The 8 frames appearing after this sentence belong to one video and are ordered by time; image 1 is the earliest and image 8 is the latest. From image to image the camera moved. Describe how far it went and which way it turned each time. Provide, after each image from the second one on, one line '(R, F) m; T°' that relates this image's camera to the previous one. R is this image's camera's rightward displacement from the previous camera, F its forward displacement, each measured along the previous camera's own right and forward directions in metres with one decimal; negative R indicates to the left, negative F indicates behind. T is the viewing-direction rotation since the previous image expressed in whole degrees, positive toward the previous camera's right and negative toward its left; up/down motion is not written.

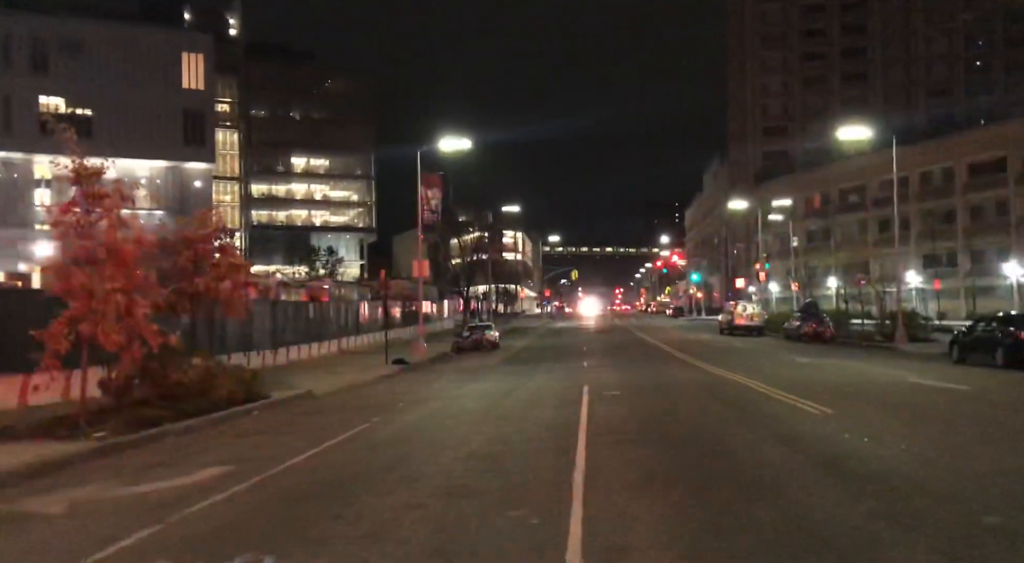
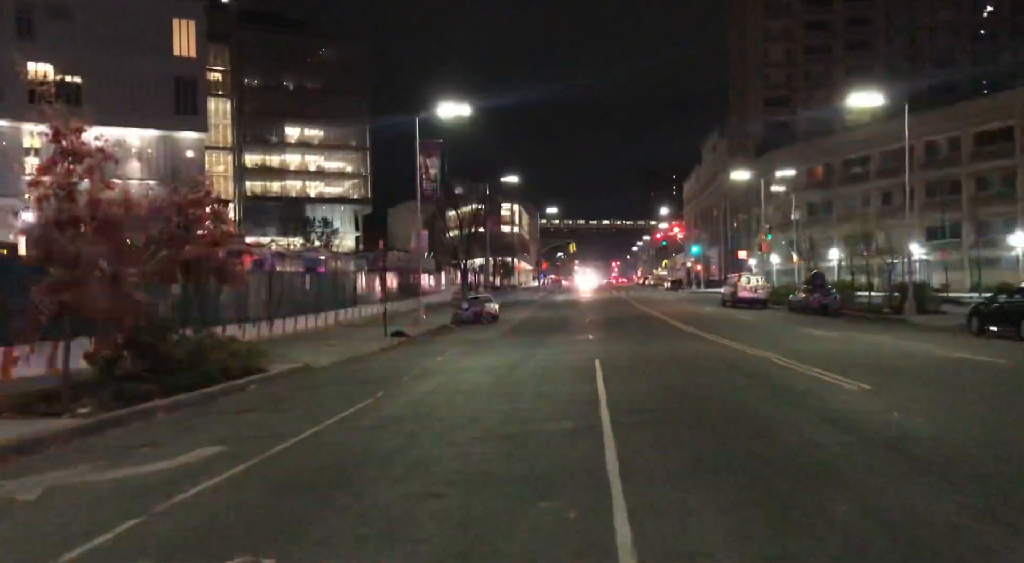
(-0.3, +0.9) m; 0°
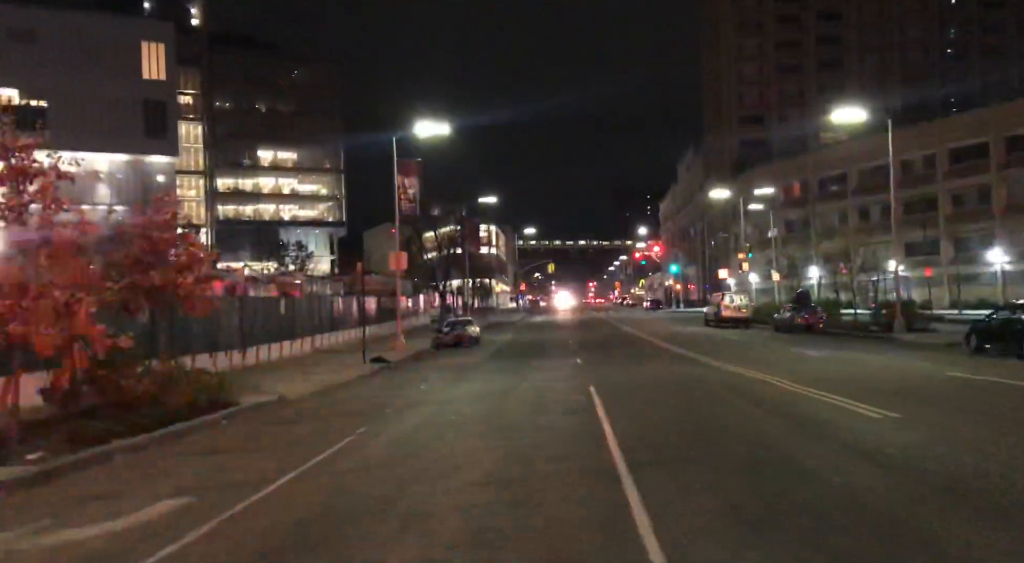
(-0.3, +1.0) m; +2°
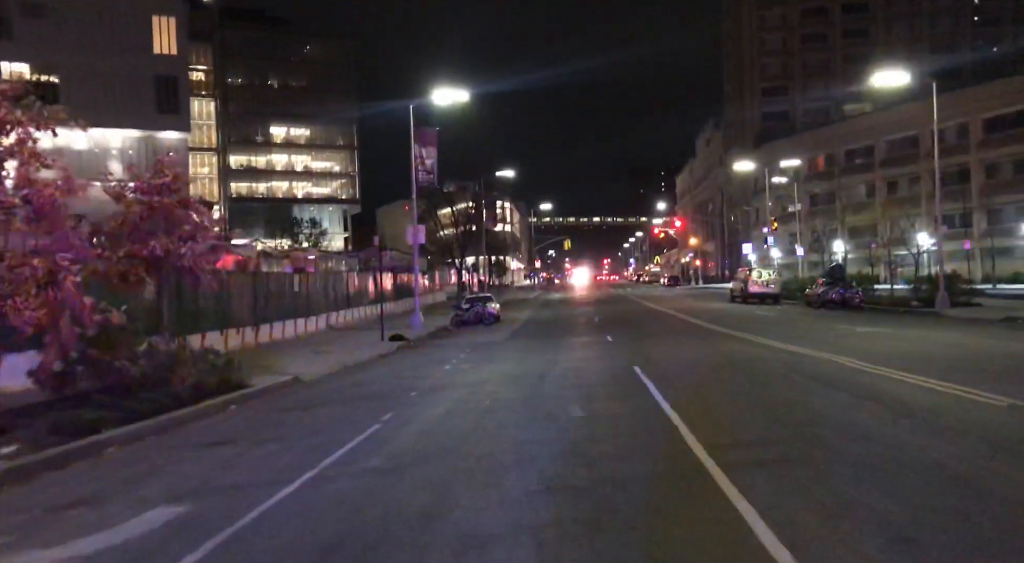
(-0.5, +1.6) m; -1°
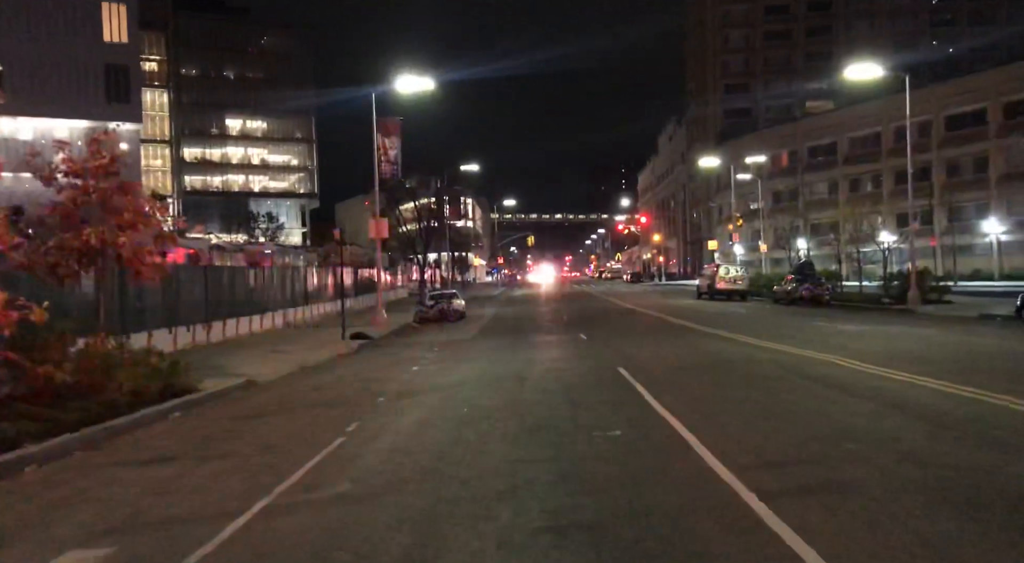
(-0.3, +1.3) m; +3°
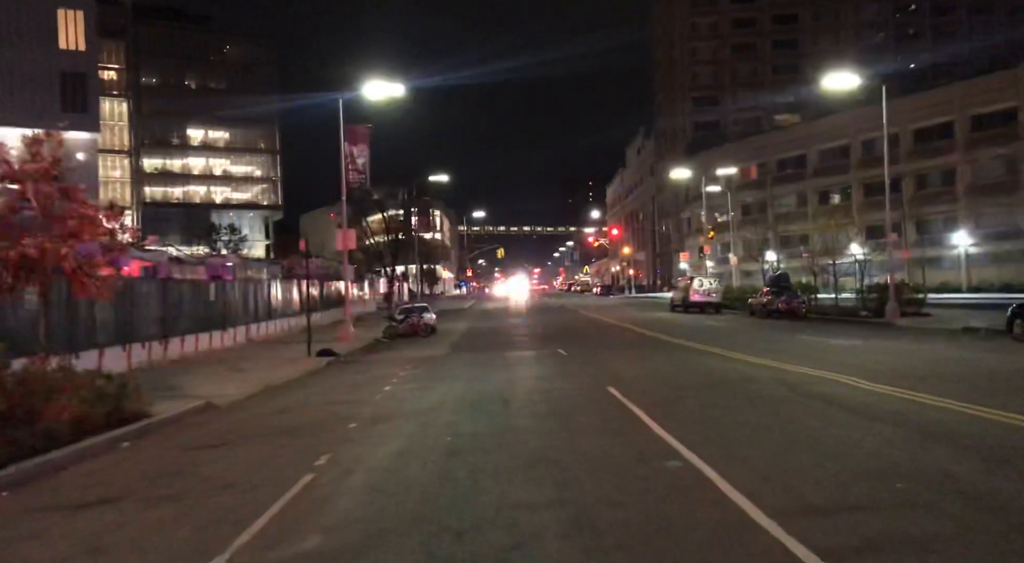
(-0.3, +1.1) m; +2°
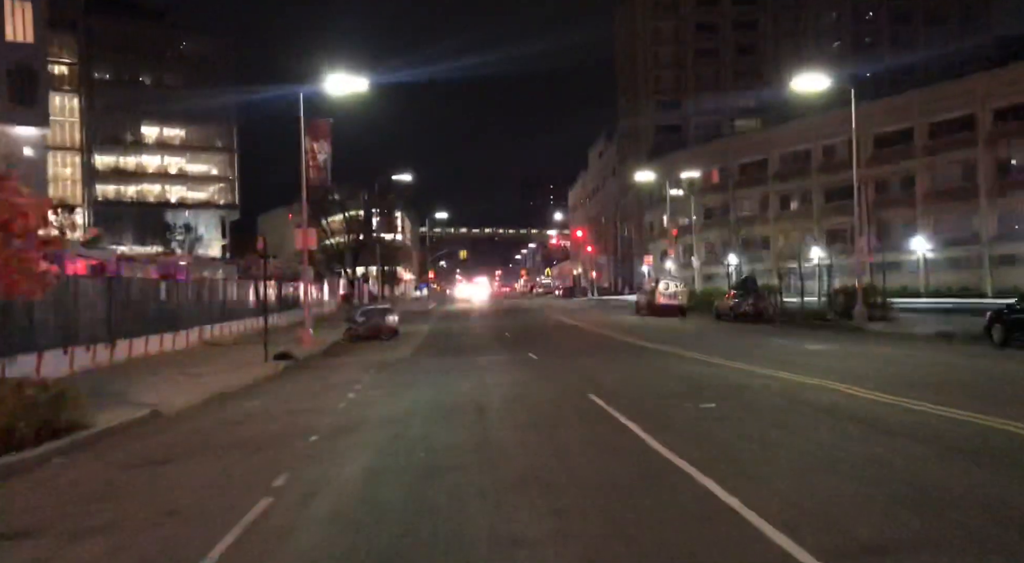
(-0.3, +1.0) m; +3°
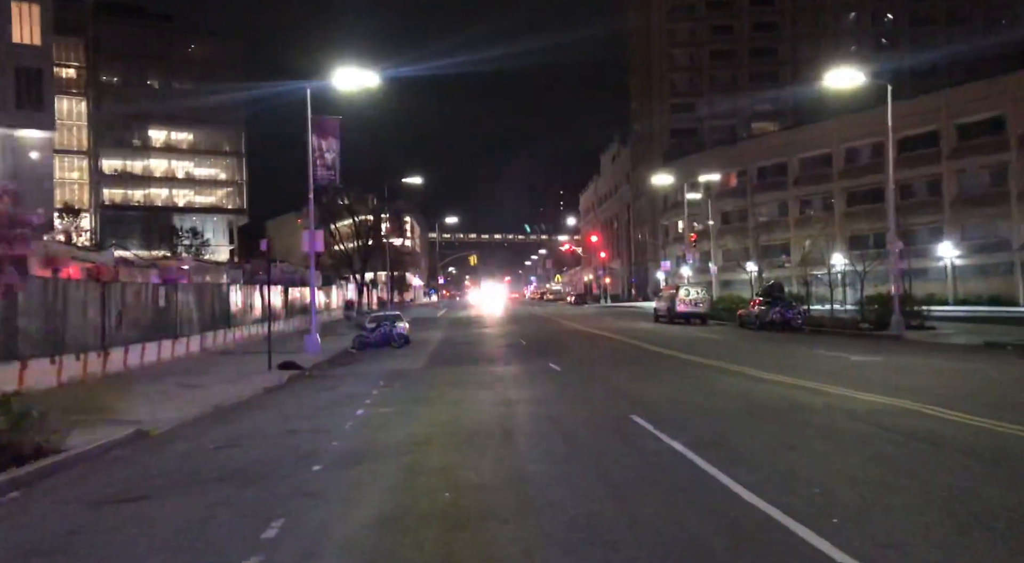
(-0.4, +1.7) m; -1°
